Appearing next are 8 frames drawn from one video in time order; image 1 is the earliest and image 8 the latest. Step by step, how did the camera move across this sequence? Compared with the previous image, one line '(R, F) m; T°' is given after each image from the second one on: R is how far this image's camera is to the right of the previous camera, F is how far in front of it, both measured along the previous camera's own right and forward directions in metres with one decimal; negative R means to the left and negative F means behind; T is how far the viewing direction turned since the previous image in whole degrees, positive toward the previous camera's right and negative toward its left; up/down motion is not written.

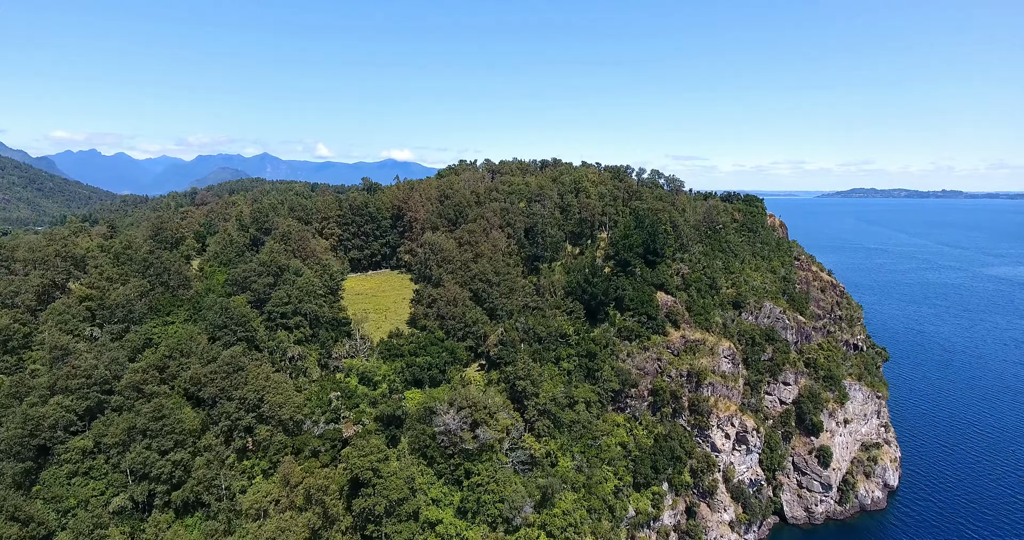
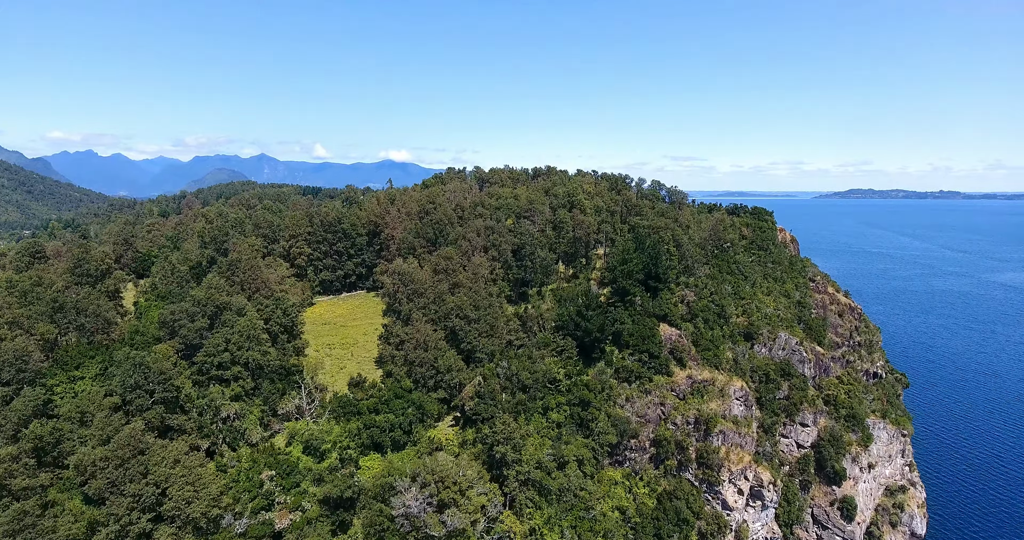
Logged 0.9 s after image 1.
(+1.2, +7.7) m; 0°
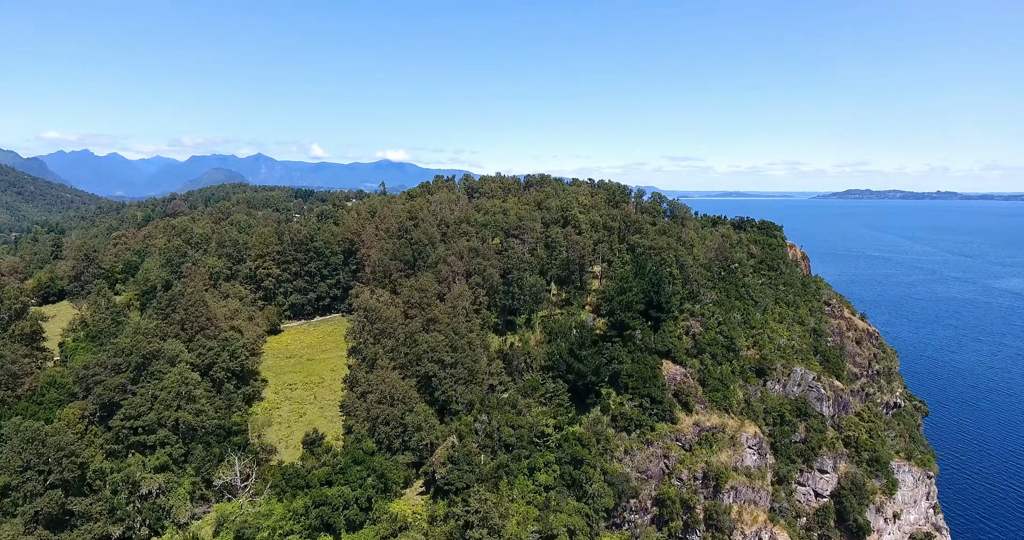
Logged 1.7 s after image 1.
(+1.0, +6.6) m; 0°
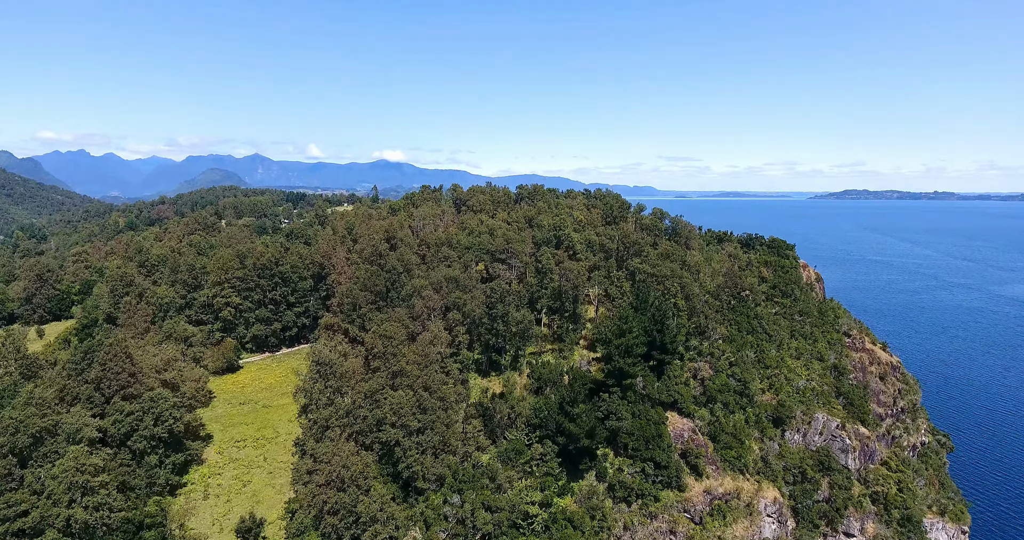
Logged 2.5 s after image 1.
(+1.0, +7.0) m; 0°
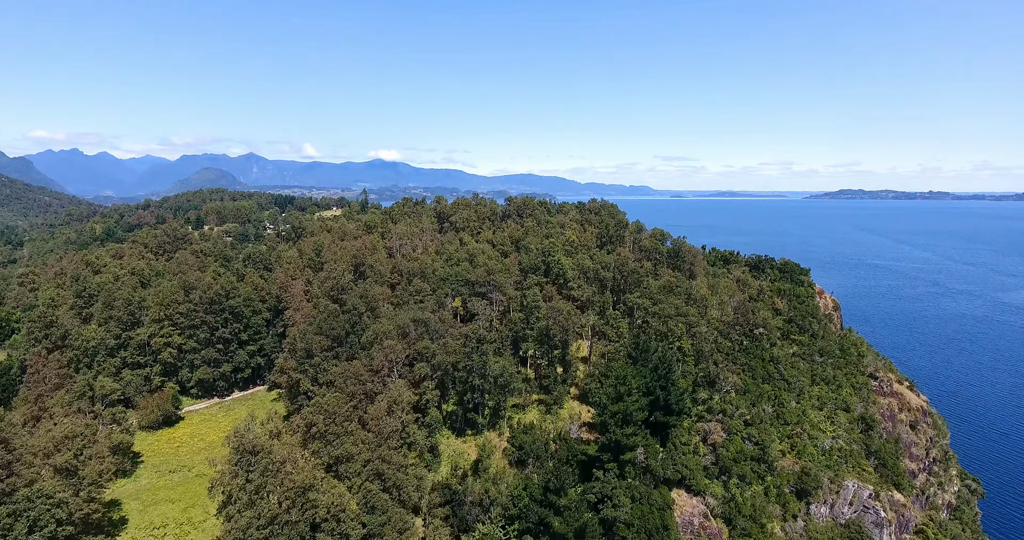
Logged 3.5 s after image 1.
(+1.1, +7.7) m; 0°
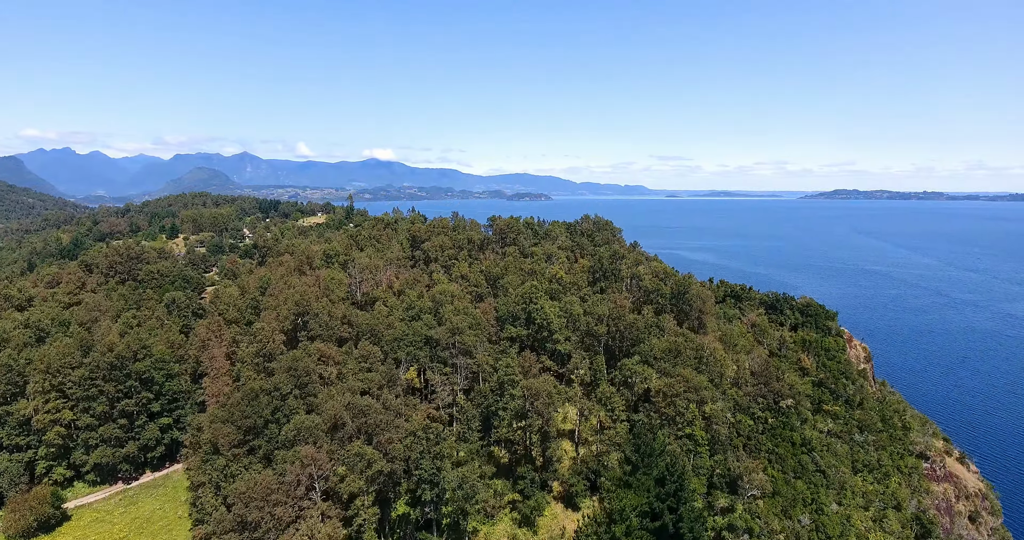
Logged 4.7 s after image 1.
(+1.5, +10.5) m; 0°
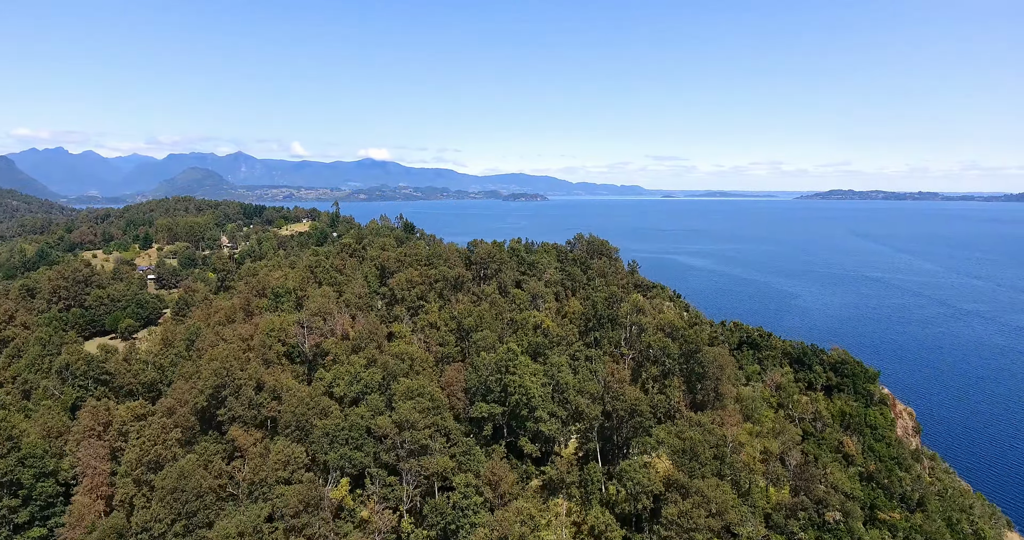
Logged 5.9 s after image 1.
(+1.4, +10.4) m; 0°
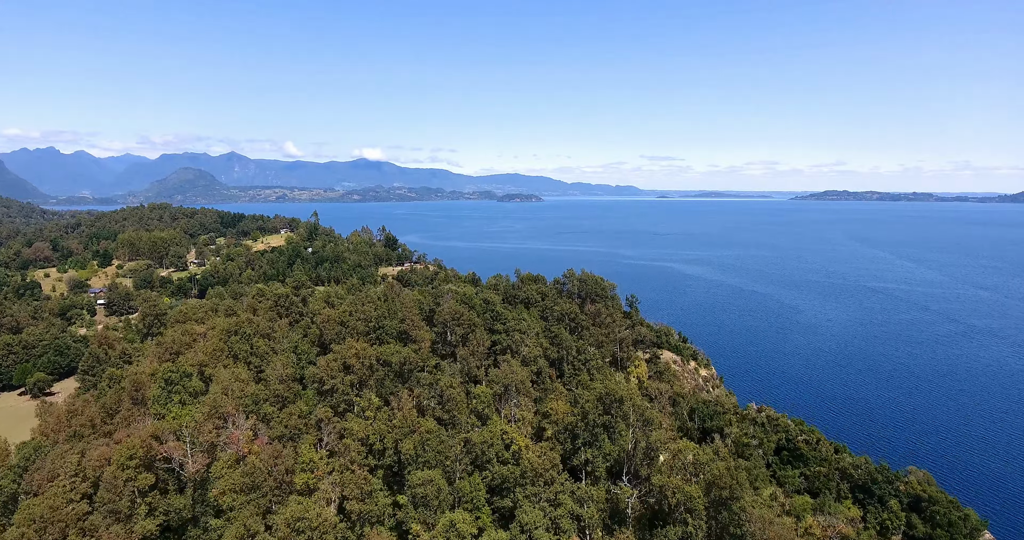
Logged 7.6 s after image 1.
(+1.9, +14.8) m; 0°
